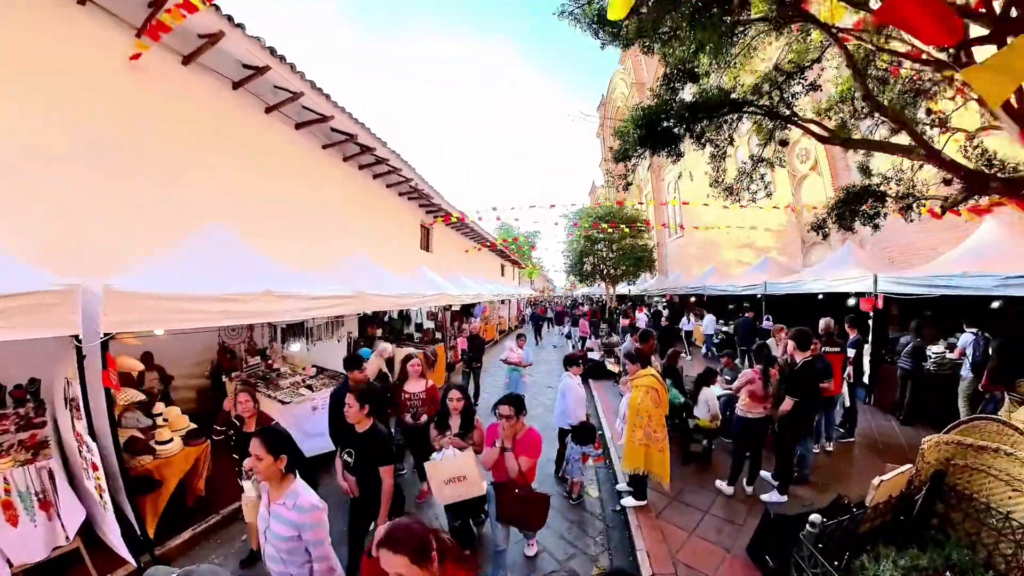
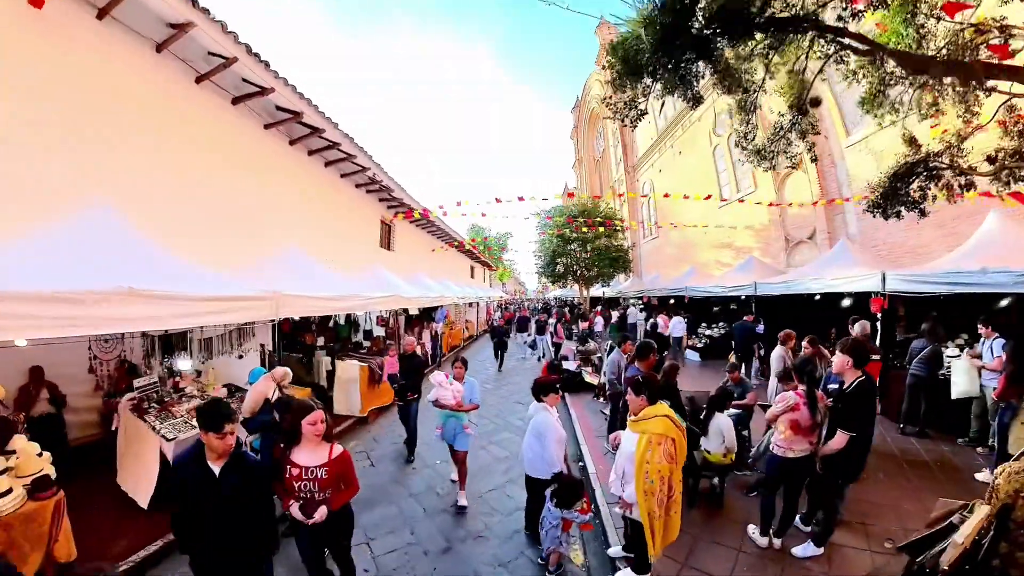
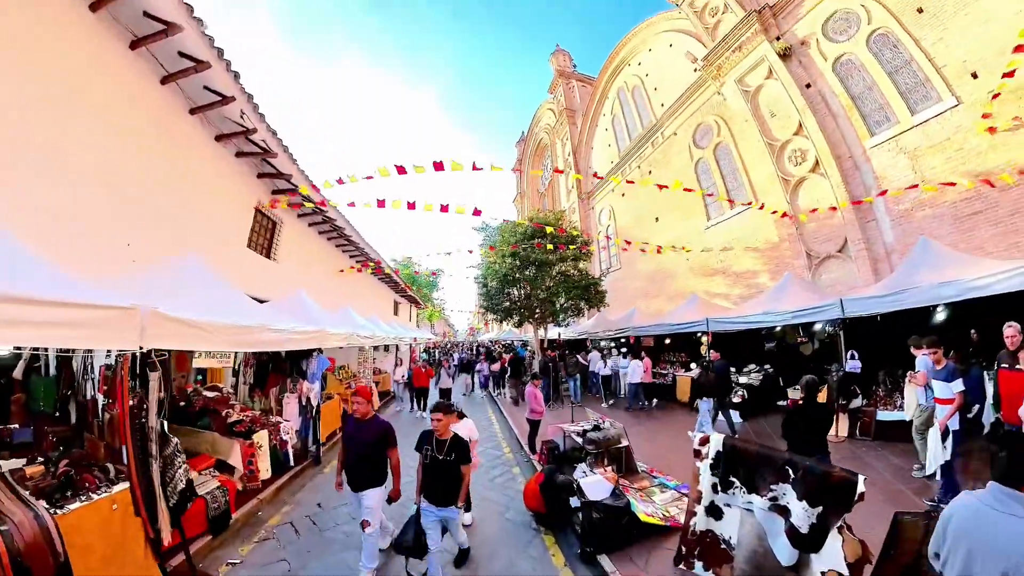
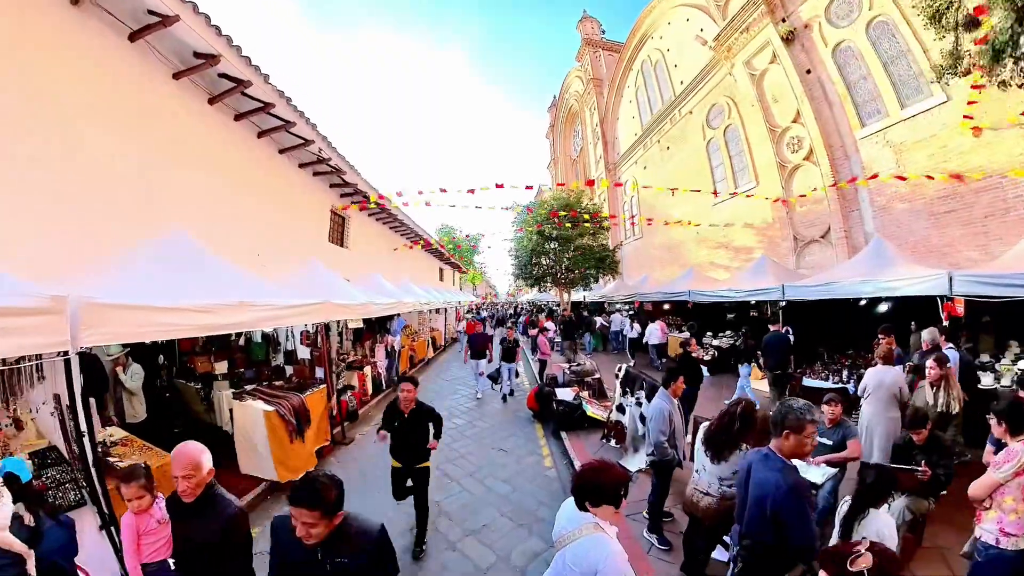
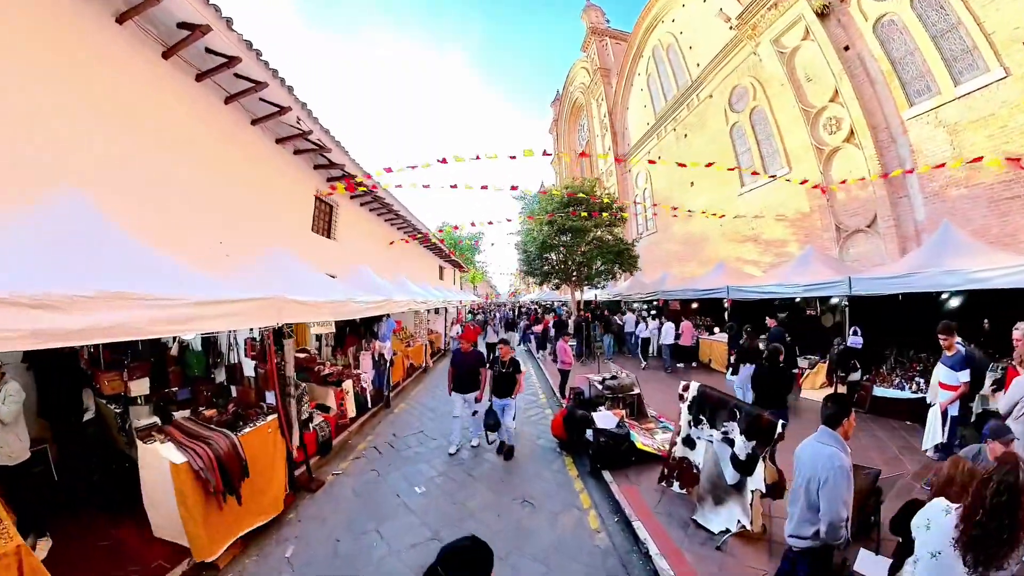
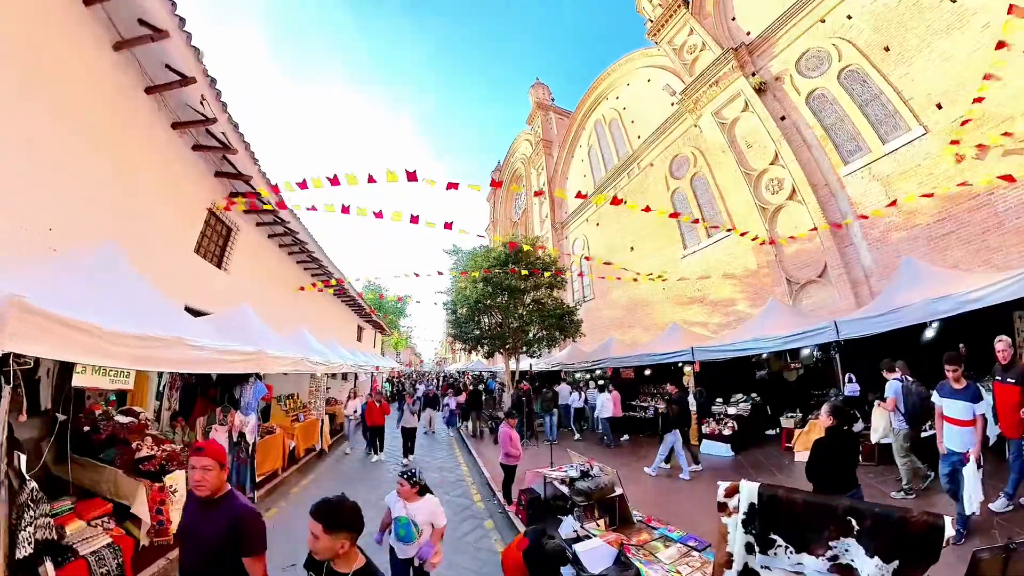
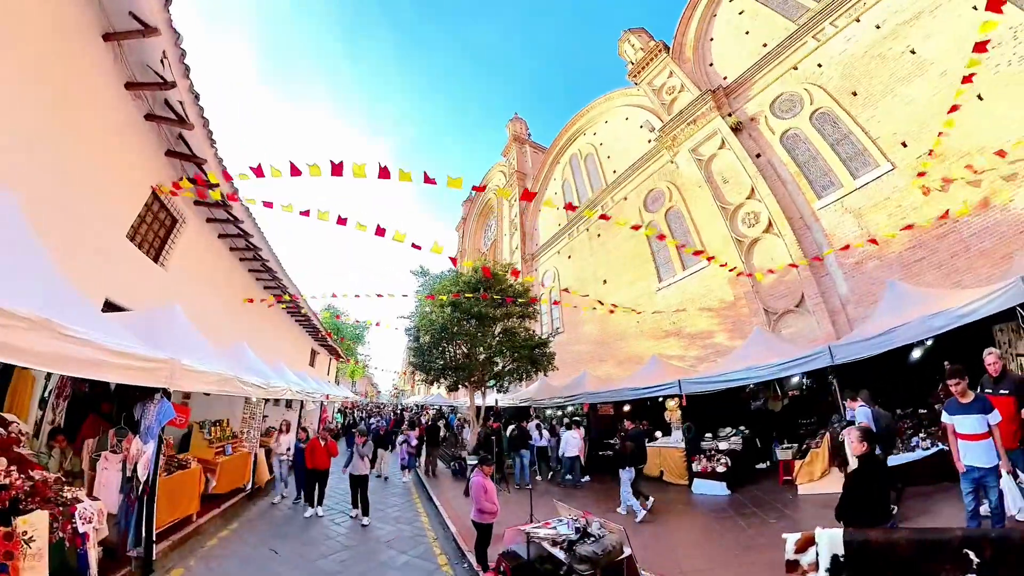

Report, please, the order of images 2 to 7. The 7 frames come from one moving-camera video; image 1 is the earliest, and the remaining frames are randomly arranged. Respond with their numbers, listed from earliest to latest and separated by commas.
2, 4, 5, 3, 6, 7
